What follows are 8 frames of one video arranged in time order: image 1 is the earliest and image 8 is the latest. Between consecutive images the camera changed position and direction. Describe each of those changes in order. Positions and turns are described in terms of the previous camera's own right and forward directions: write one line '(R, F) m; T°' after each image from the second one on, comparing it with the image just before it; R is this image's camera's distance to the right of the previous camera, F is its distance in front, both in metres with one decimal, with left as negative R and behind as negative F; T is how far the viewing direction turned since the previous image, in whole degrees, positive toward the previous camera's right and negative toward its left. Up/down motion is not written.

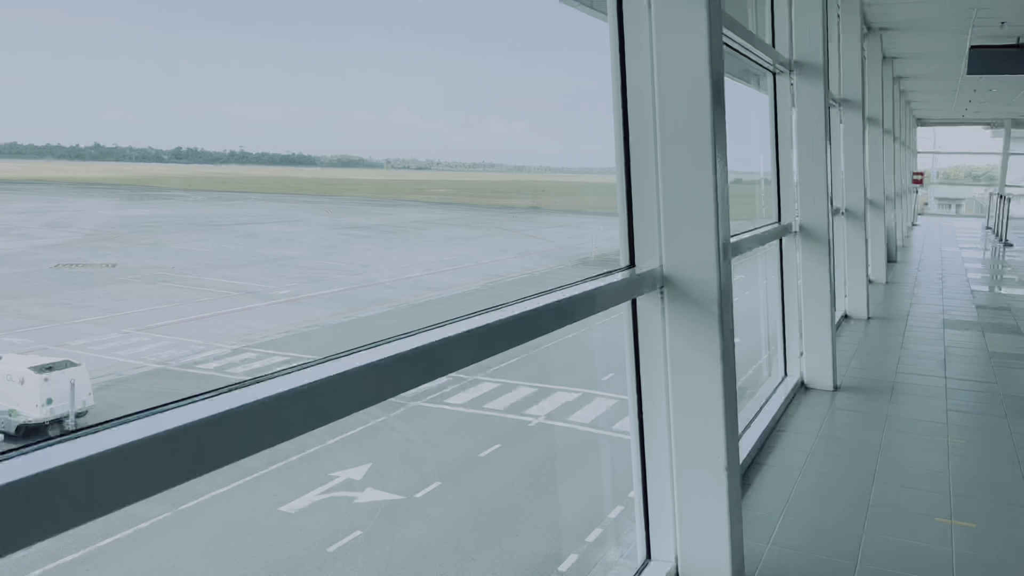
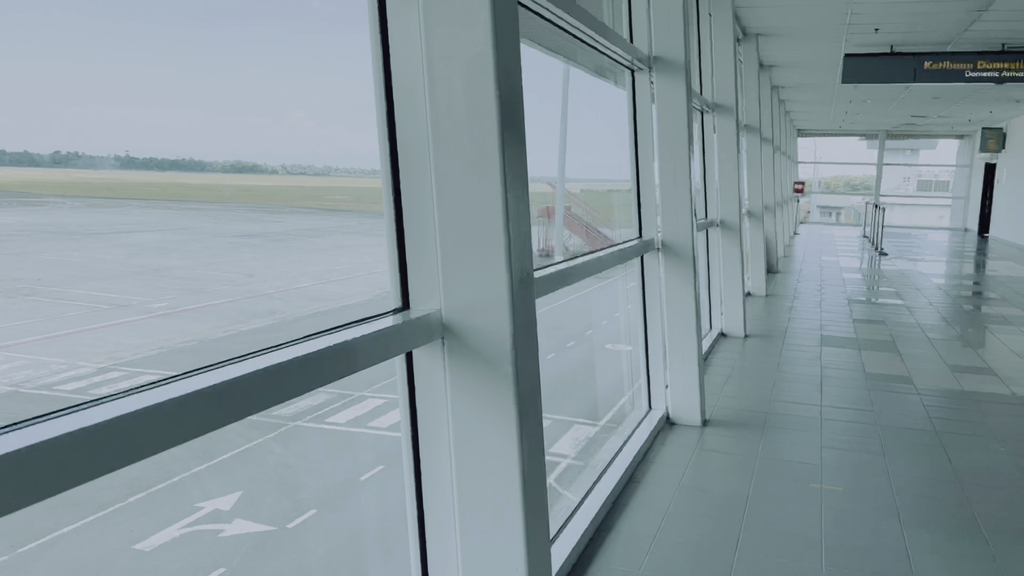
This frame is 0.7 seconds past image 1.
(+0.1, +0.2) m; +7°
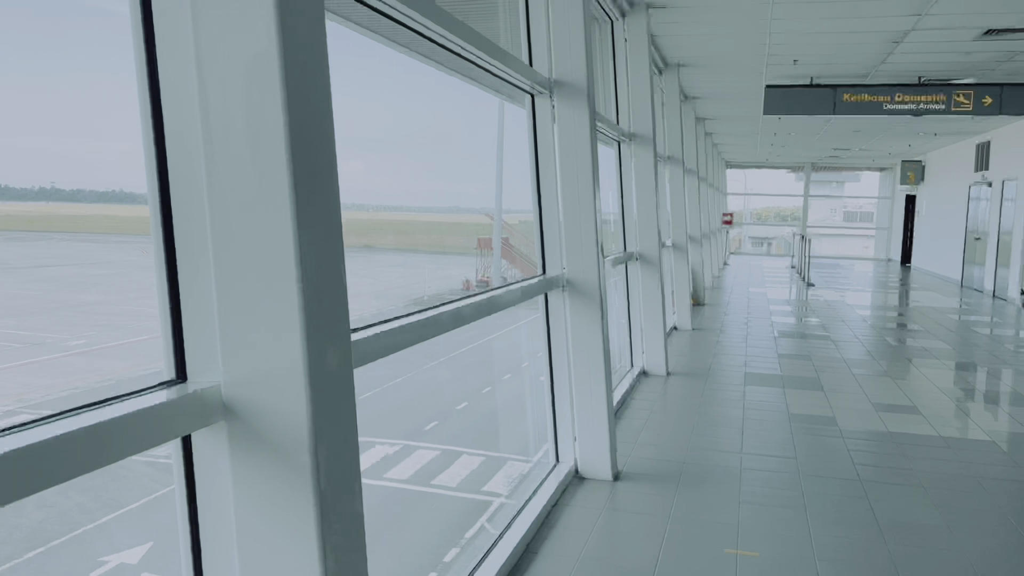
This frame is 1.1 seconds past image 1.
(+0.1, +0.1) m; +4°
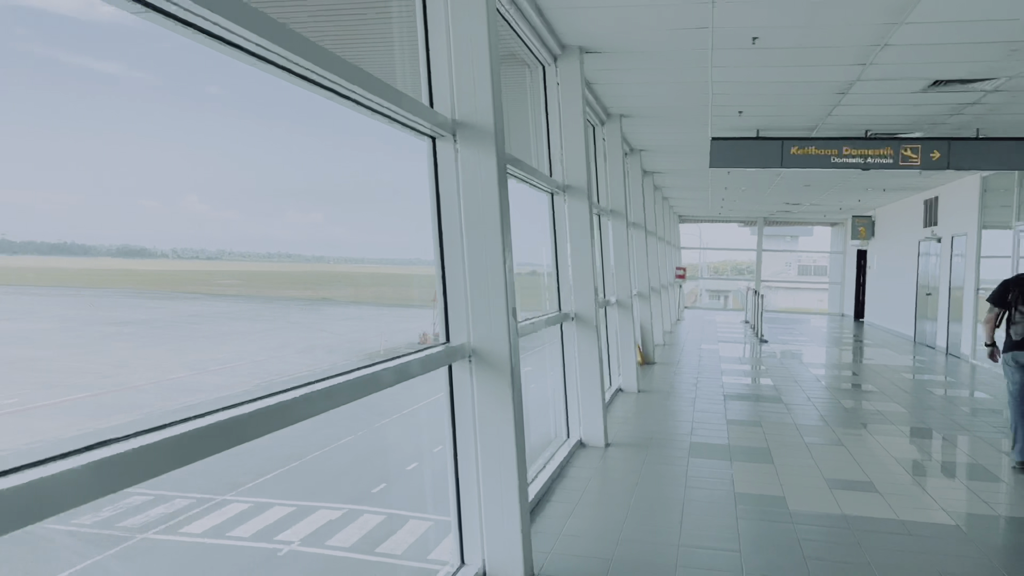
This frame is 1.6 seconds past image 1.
(+0.1, +0.2) m; +3°
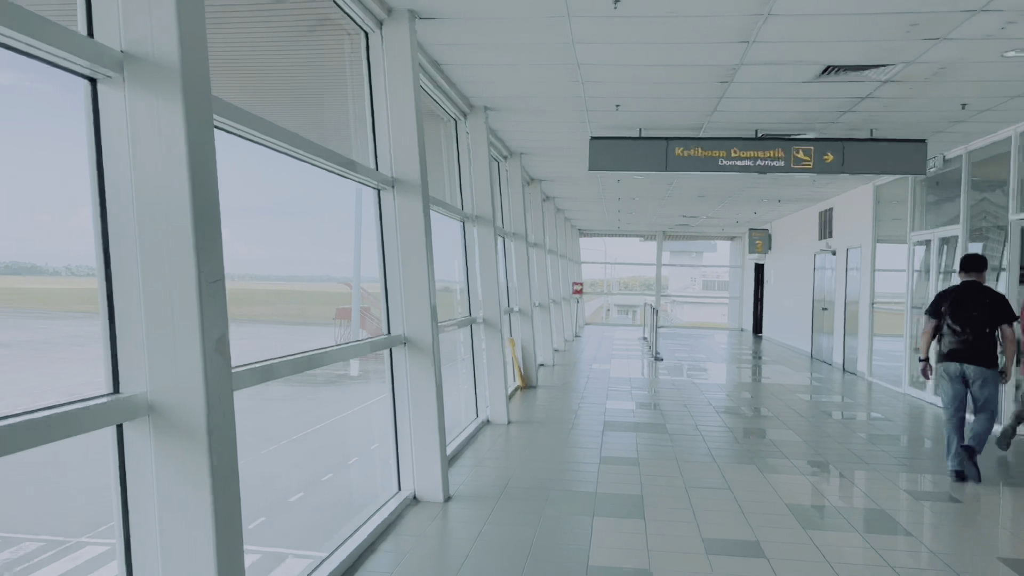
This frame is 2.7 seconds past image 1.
(+0.2, +0.4) m; +6°
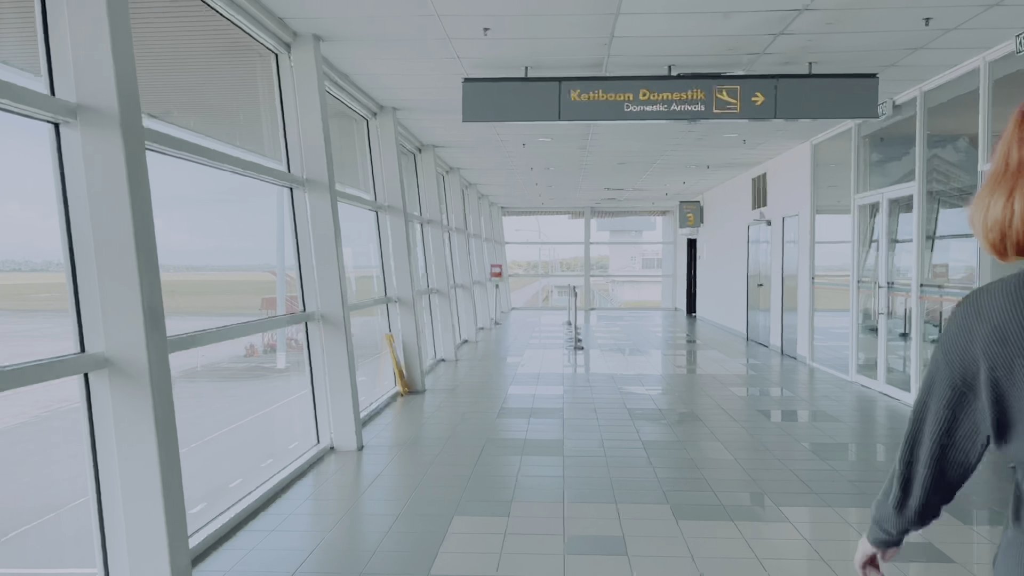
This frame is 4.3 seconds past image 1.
(+0.3, +0.6) m; +4°
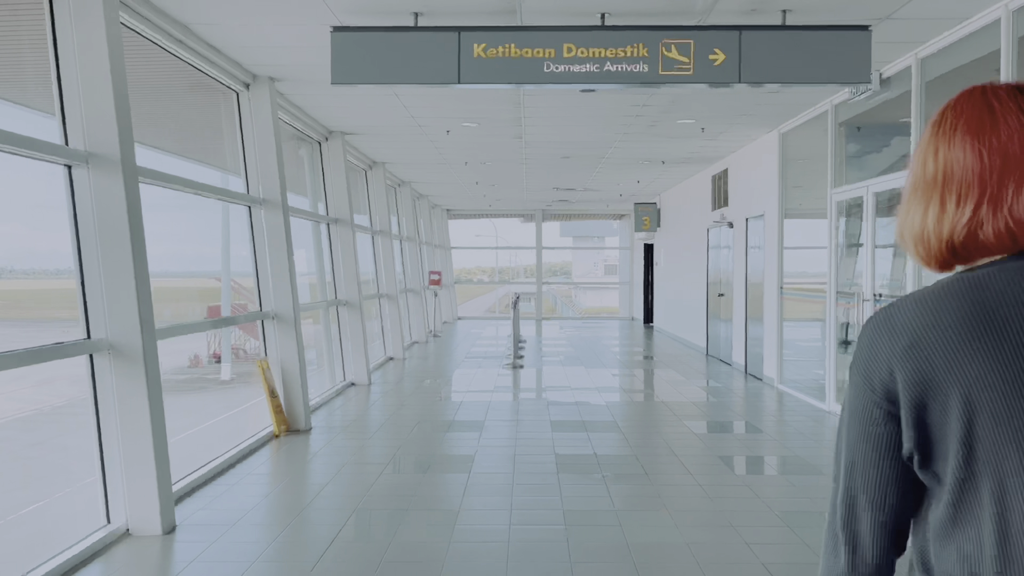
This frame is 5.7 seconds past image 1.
(+0.2, +0.6) m; +2°
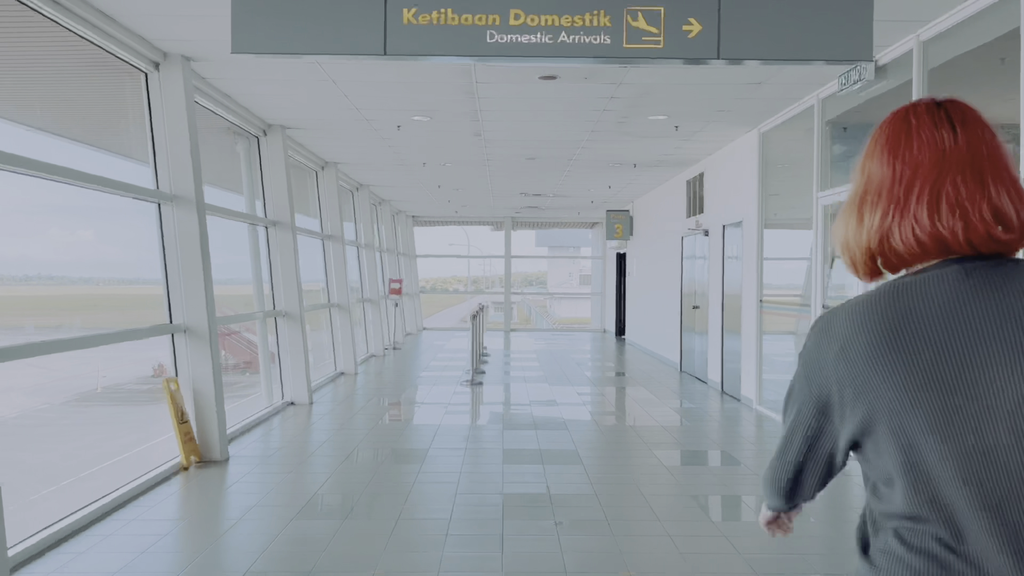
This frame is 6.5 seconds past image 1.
(+0.1, +0.3) m; +2°
